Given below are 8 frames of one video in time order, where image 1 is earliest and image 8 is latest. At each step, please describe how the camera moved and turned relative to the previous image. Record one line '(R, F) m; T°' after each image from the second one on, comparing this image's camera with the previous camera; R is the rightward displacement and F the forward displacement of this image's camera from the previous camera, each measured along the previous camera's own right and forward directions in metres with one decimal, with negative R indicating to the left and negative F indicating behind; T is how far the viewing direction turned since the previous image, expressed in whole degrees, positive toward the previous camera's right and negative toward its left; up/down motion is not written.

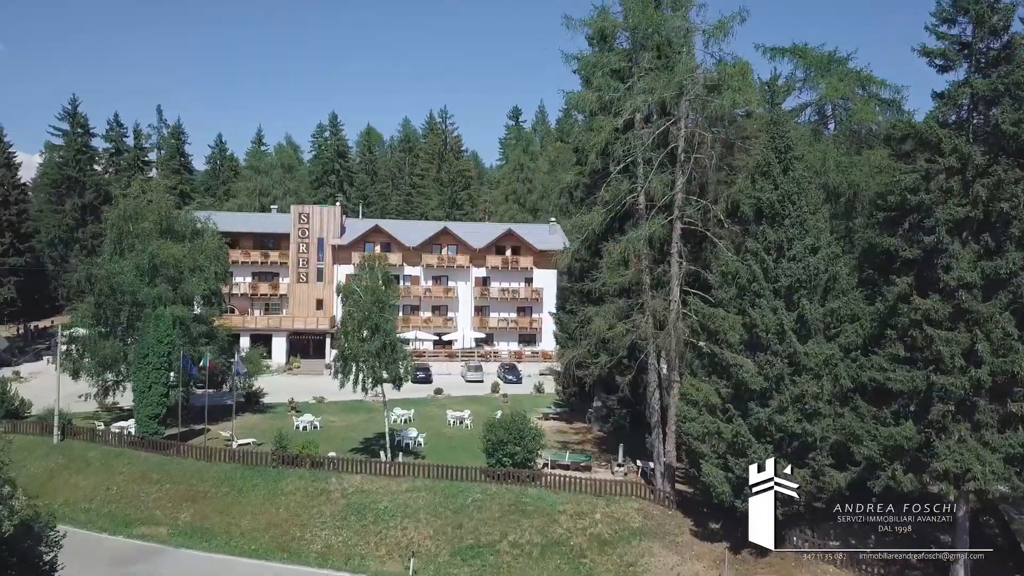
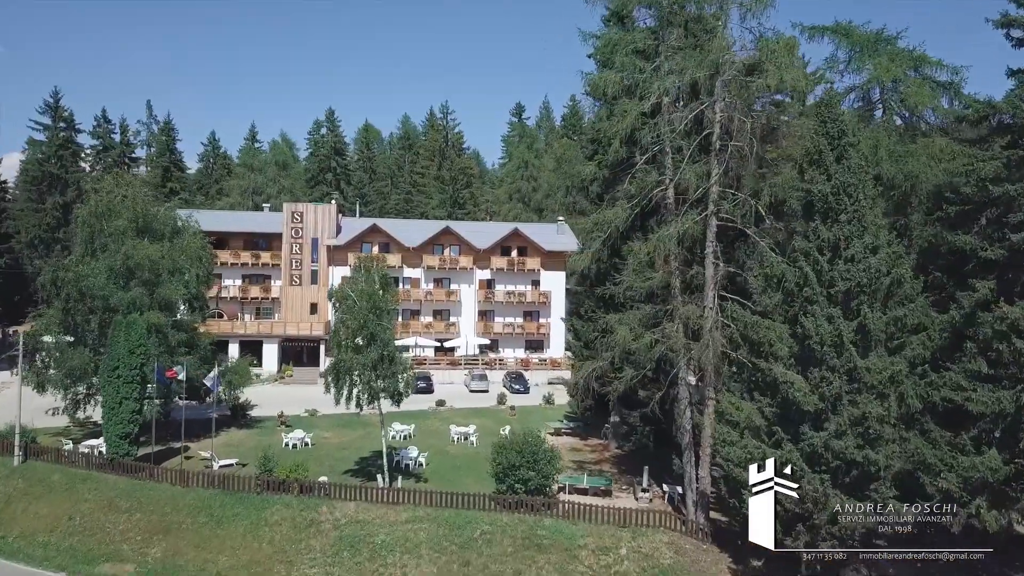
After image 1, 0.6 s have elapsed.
(-0.4, +4.0) m; 0°
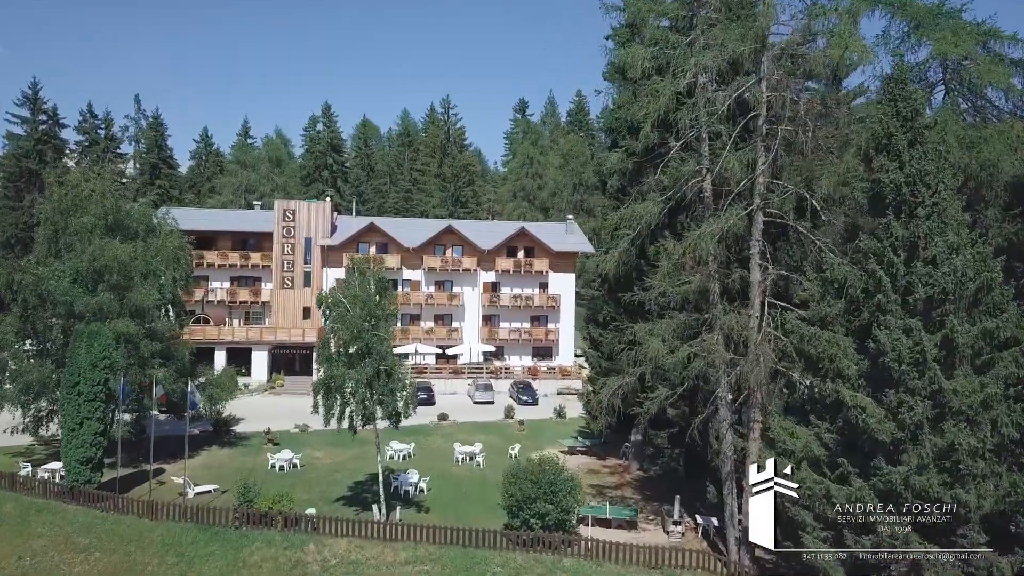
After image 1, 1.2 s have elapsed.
(-0.4, +4.2) m; 0°
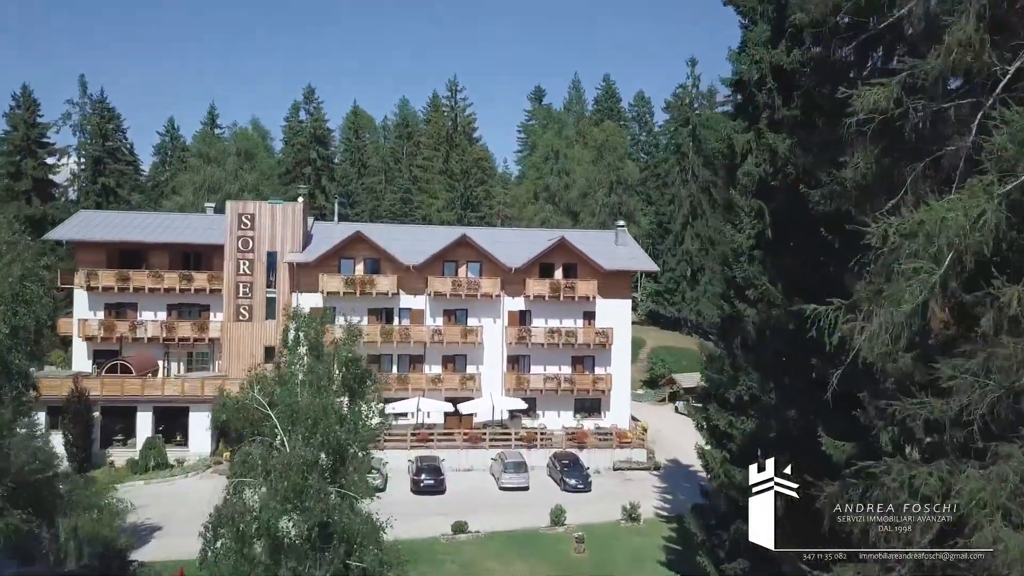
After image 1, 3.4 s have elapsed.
(-1.4, +16.0) m; 0°
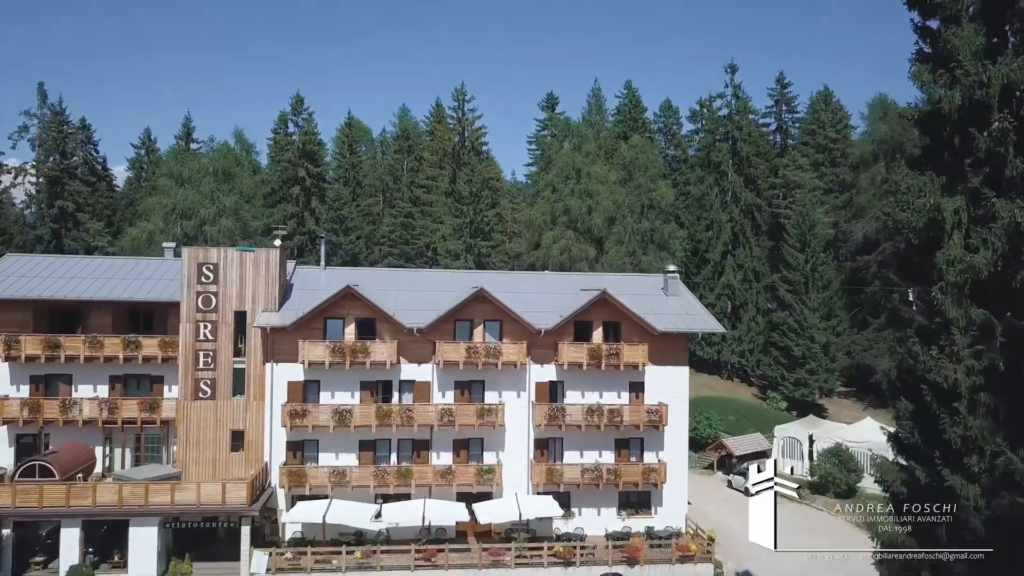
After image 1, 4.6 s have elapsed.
(-0.9, +9.1) m; 0°
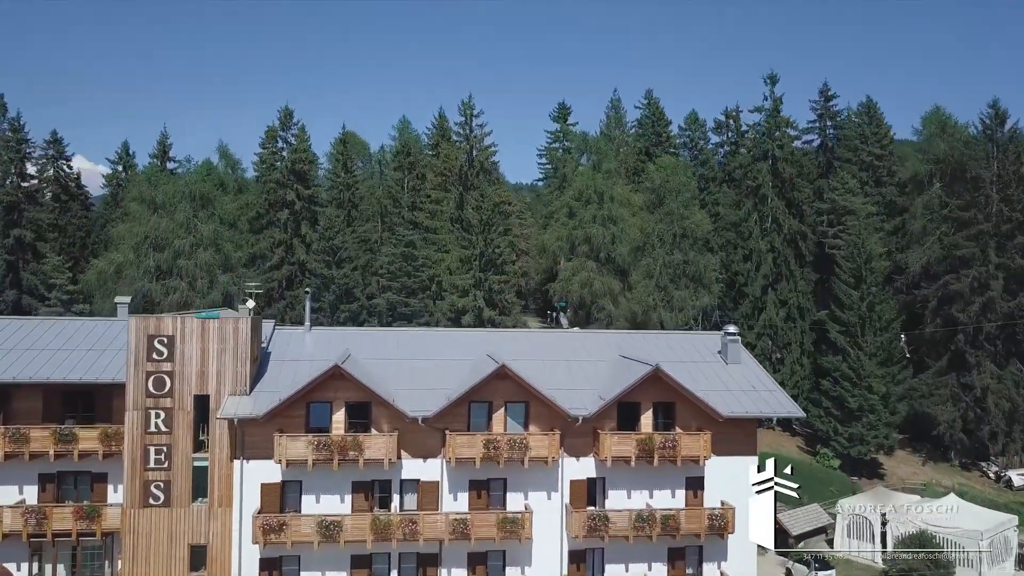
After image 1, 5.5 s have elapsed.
(-0.7, +7.2) m; 0°
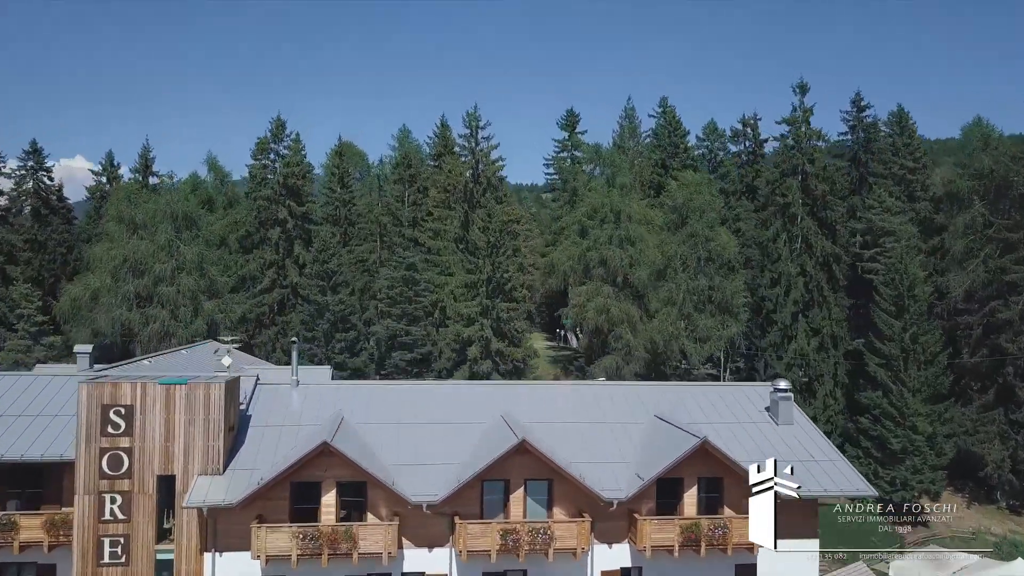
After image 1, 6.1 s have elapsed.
(-0.4, +4.5) m; 0°
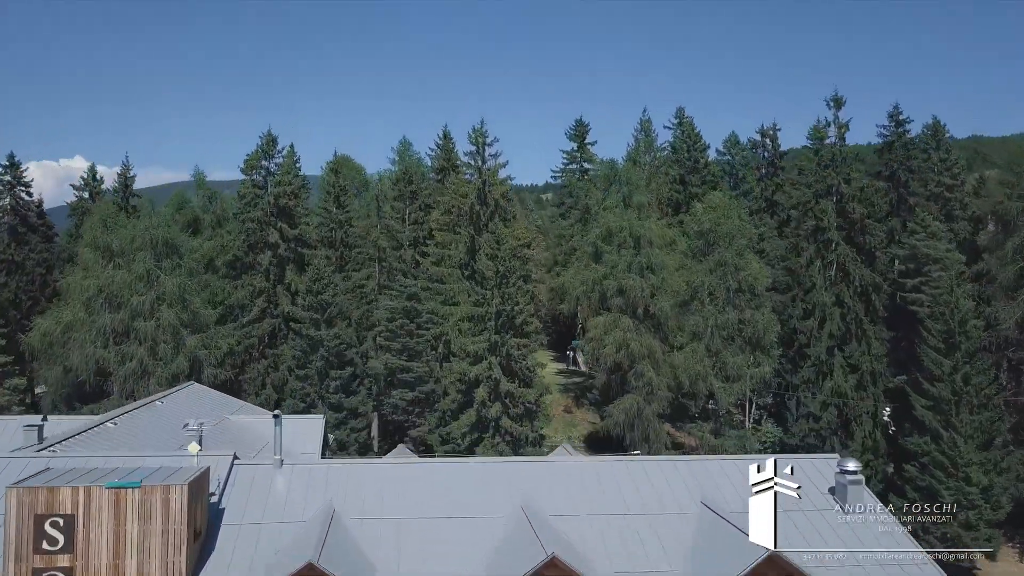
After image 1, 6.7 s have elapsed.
(-0.4, +4.4) m; 0°
